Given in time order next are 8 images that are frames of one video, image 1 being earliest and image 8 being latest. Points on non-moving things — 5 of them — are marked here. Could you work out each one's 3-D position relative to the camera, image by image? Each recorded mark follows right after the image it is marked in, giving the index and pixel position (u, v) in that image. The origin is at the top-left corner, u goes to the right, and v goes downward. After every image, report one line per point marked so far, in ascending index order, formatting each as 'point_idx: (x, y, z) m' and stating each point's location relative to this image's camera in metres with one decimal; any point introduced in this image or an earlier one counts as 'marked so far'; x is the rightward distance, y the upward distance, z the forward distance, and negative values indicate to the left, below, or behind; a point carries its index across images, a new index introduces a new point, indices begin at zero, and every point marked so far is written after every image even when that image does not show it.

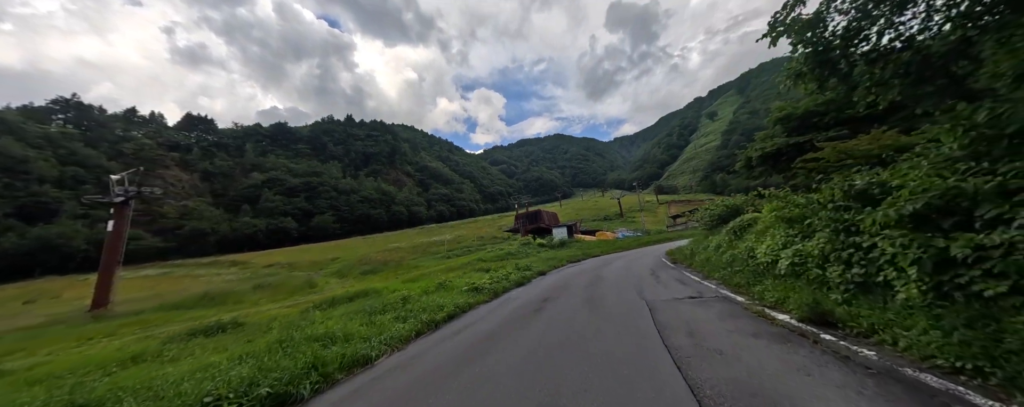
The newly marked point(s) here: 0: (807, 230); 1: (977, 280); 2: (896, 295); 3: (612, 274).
0: (+6.6, -0.6, +7.2) m
1: (+4.9, -0.8, +3.3) m
2: (+5.0, -1.2, +4.1) m
3: (+4.5, -3.2, +14.4) m
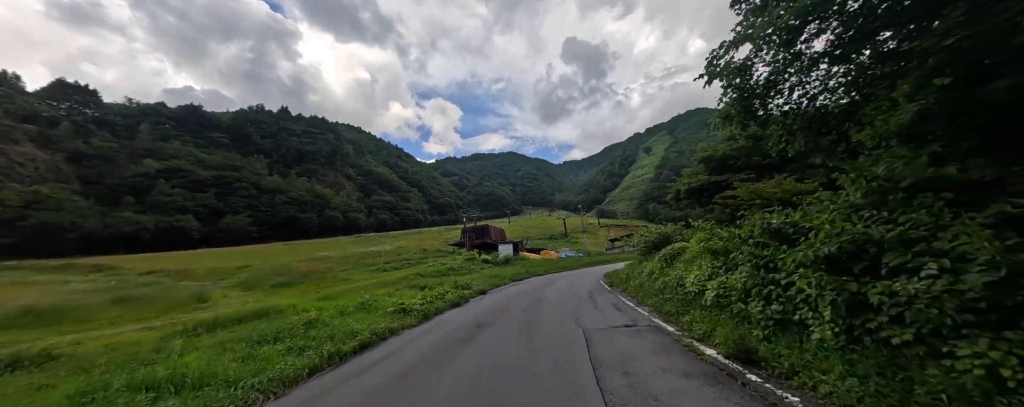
0: (+5.2, -1.4, +7.5) m
1: (+4.0, -1.3, +3.4) m
2: (+4.0, -1.8, +4.2) m
3: (+1.8, -4.2, +14.2) m
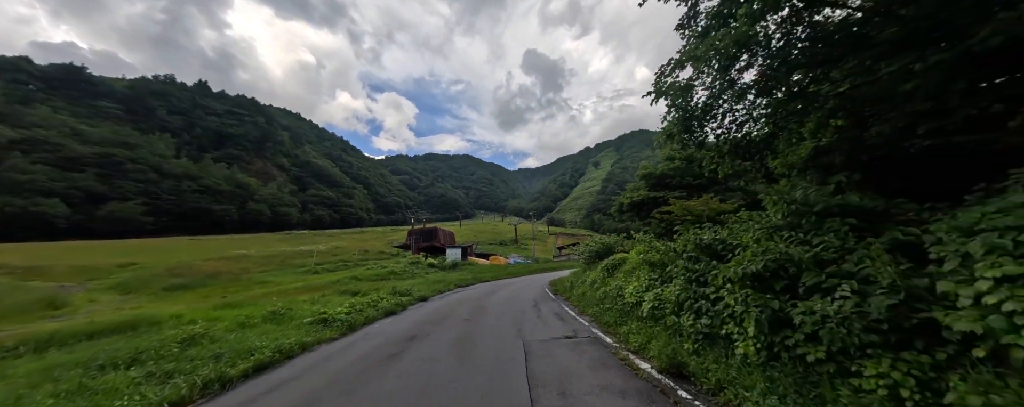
0: (+3.8, -1.8, +7.8) m
1: (+3.3, -1.6, +3.6) m
2: (+3.1, -2.0, +4.4) m
3: (-0.7, -4.4, +13.8) m
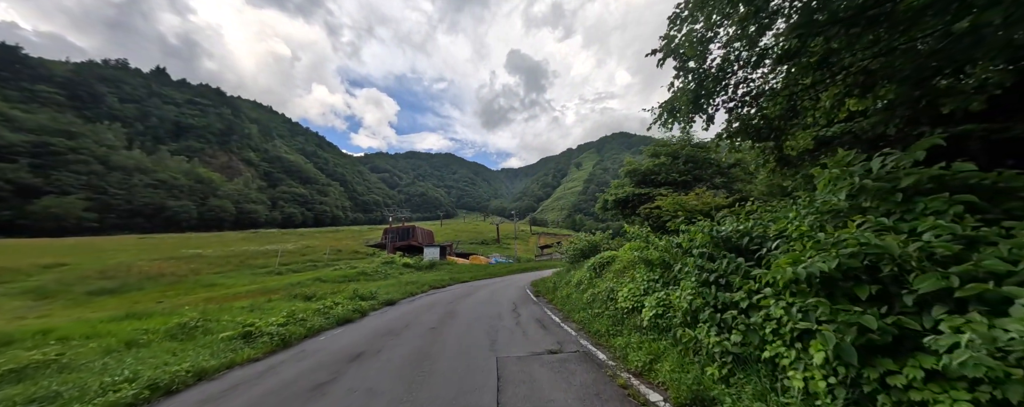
0: (+3.2, -1.5, +6.5) m
1: (+2.9, -1.3, +2.3) m
2: (+2.7, -1.7, +3.1) m
3: (-1.7, -4.1, +12.3) m
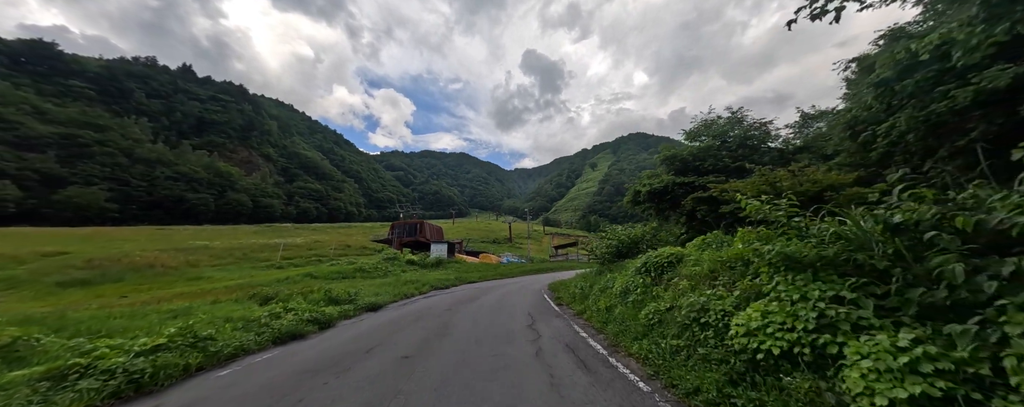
0: (+3.5, -0.8, +3.0) m
1: (+3.0, -0.7, -1.2) m
2: (+2.8, -1.1, -0.4) m
3: (-1.2, -3.4, +9.0) m
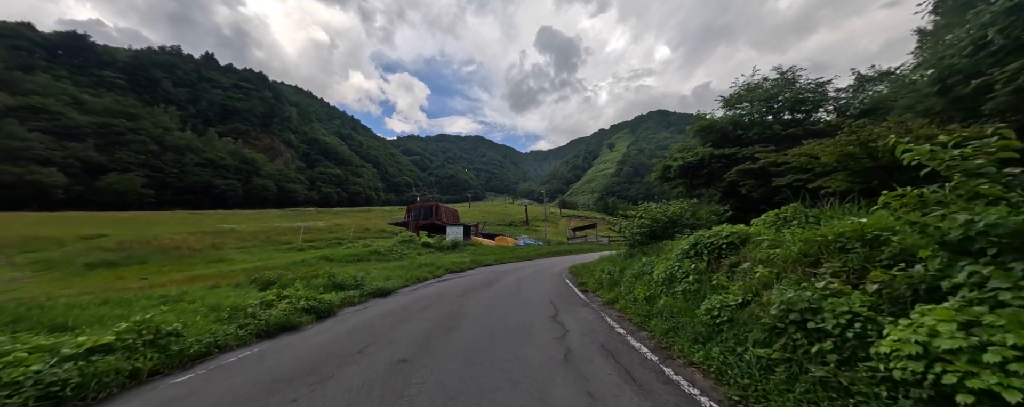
0: (+3.6, -0.5, +1.5) m
1: (+3.0, -0.5, -2.6) m
2: (+2.8, -0.9, -1.8) m
3: (-0.7, -2.7, +7.9) m
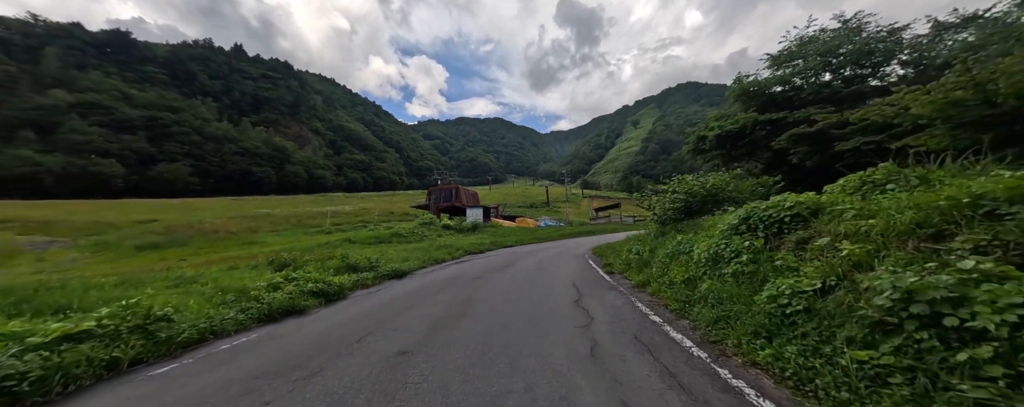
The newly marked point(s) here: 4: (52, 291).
0: (+3.6, -0.2, +0.5) m
1: (+2.7, -0.4, -3.6) m
2: (+2.6, -0.8, -2.8) m
3: (-0.3, -2.1, +7.2) m
4: (-9.8, -1.8, +6.7) m
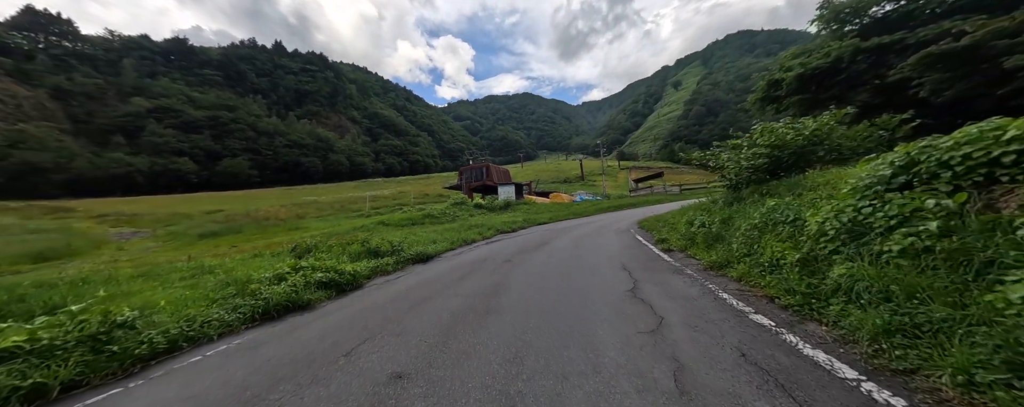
0: (+3.5, +0.1, -1.3) m
1: (+2.1, -0.5, -5.3) m
2: (+2.1, -0.8, -4.4) m
3: (+0.4, -1.5, +5.9) m
4: (-9.1, -1.7, +6.4) m
